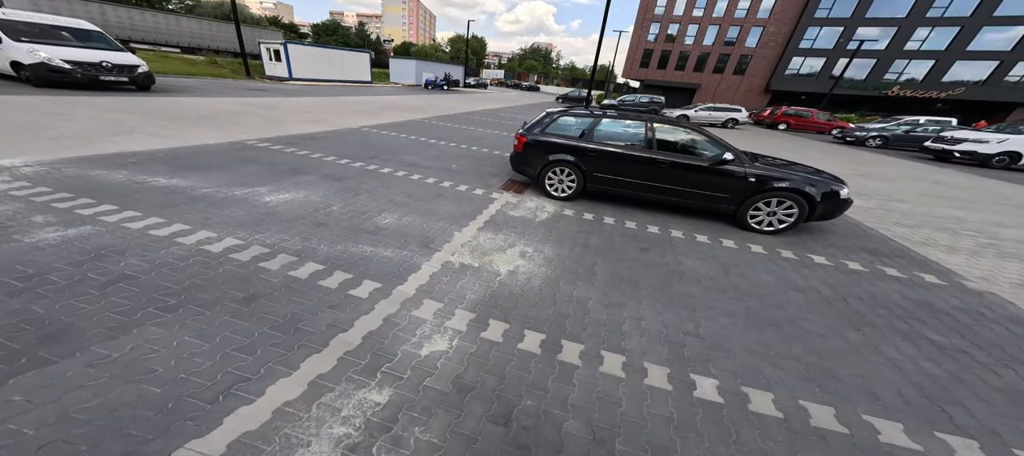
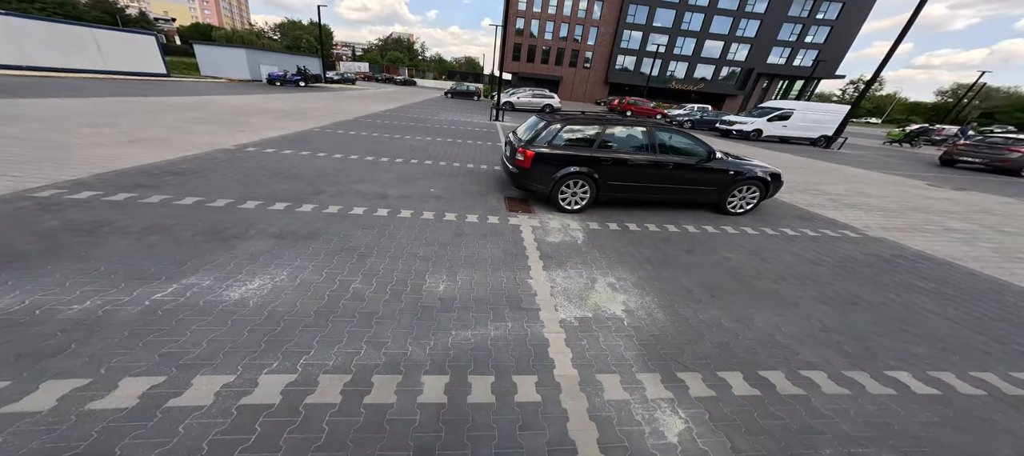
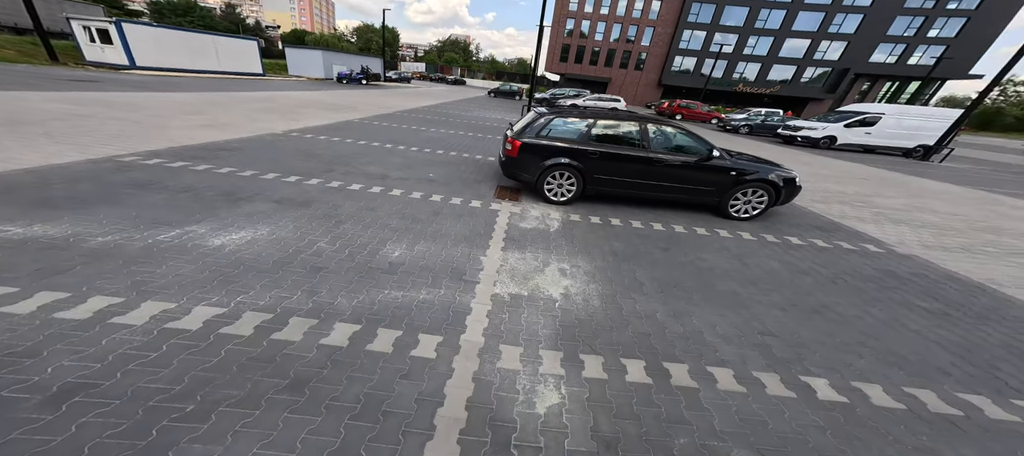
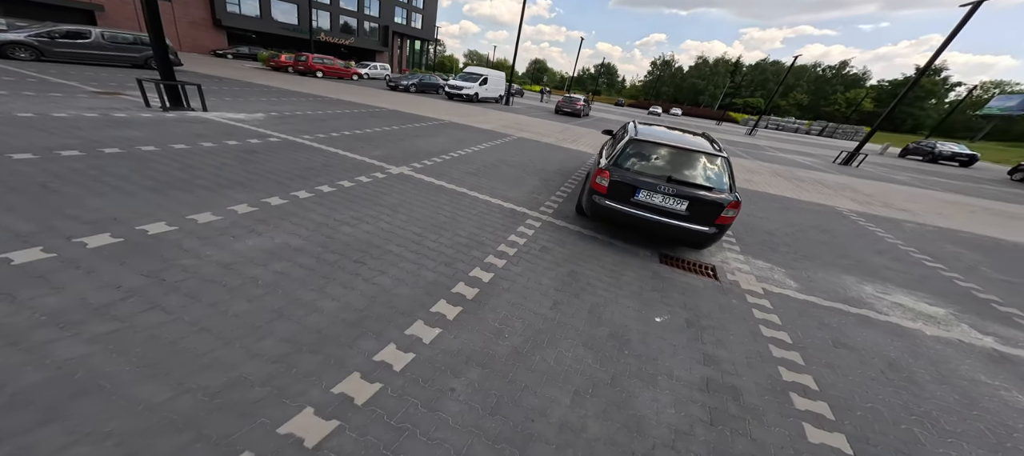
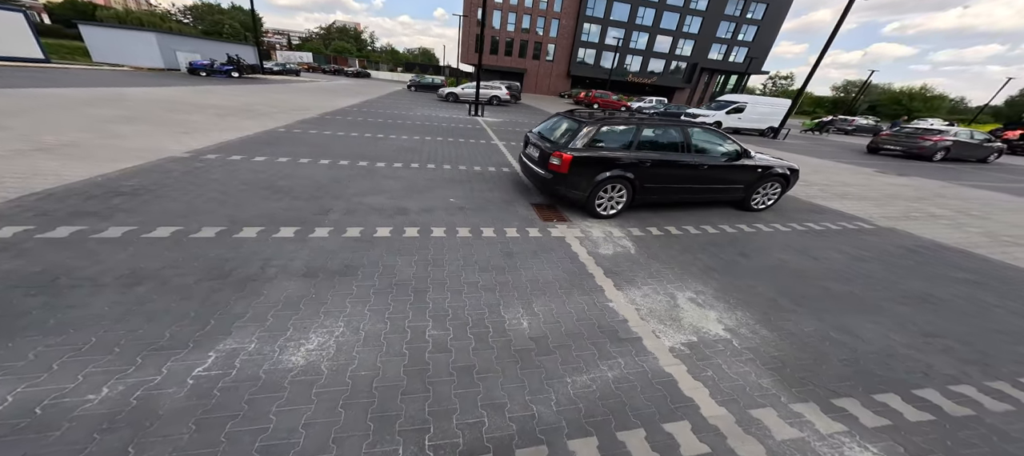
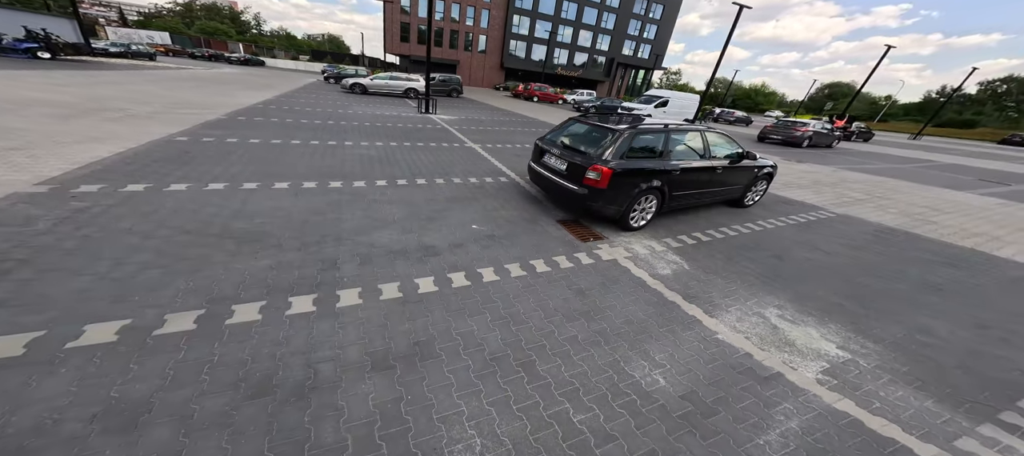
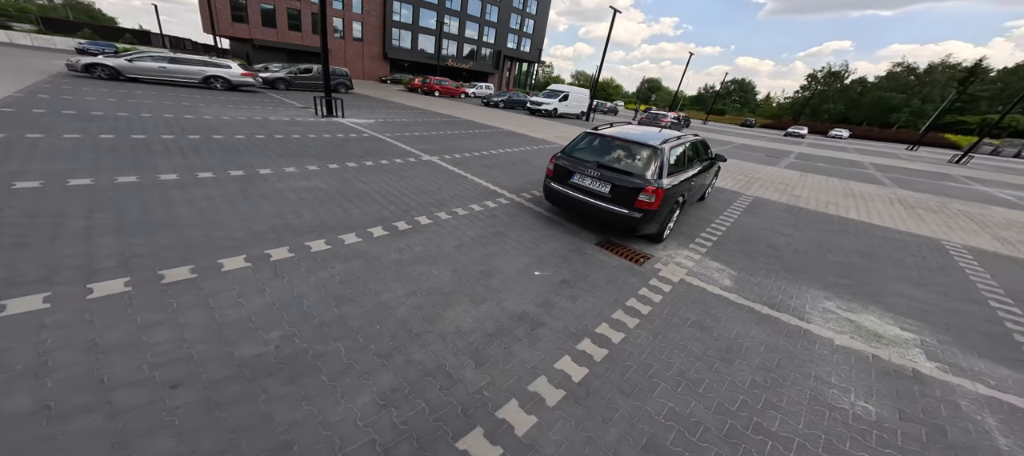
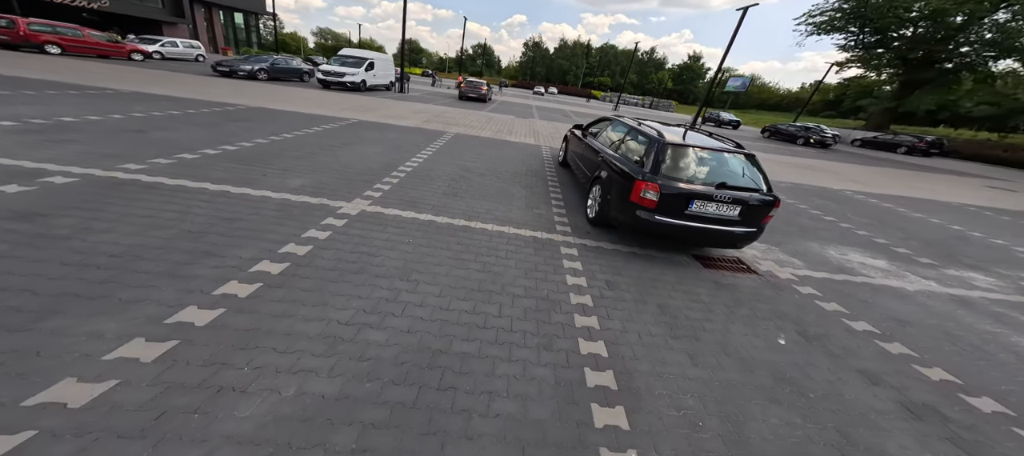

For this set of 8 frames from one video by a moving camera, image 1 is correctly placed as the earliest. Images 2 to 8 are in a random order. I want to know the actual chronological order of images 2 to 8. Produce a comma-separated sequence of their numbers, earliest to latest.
3, 2, 5, 6, 7, 4, 8
